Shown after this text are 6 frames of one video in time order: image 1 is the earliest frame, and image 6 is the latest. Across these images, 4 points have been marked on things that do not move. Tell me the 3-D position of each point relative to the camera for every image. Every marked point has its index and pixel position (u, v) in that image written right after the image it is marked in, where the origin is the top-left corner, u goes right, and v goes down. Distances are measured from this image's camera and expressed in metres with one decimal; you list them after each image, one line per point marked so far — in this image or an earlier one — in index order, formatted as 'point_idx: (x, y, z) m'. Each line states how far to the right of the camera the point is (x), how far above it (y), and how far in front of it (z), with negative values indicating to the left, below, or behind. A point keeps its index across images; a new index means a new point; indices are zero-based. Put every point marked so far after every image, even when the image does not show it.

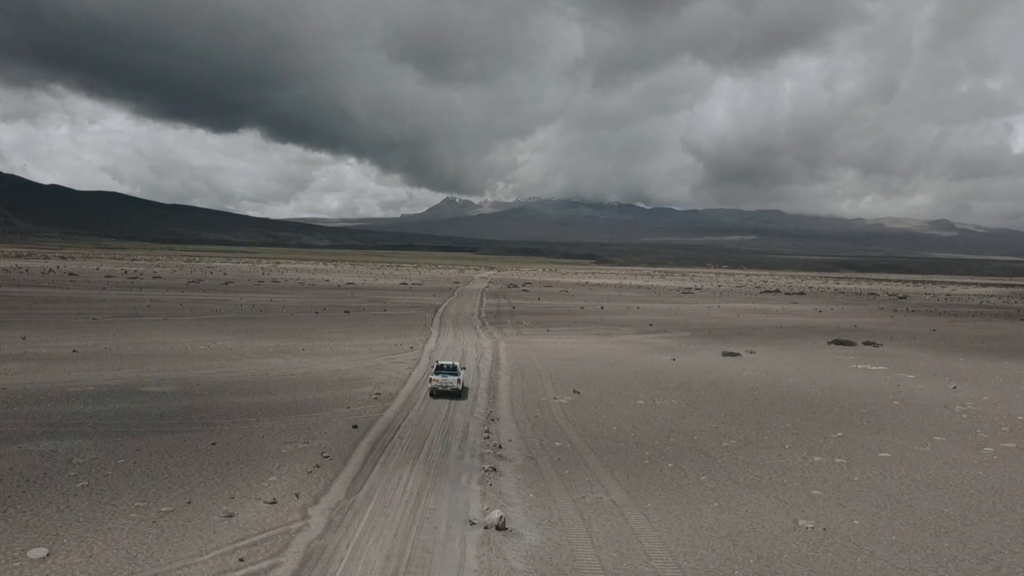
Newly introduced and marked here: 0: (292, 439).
0: (-5.6, -3.9, +19.4) m
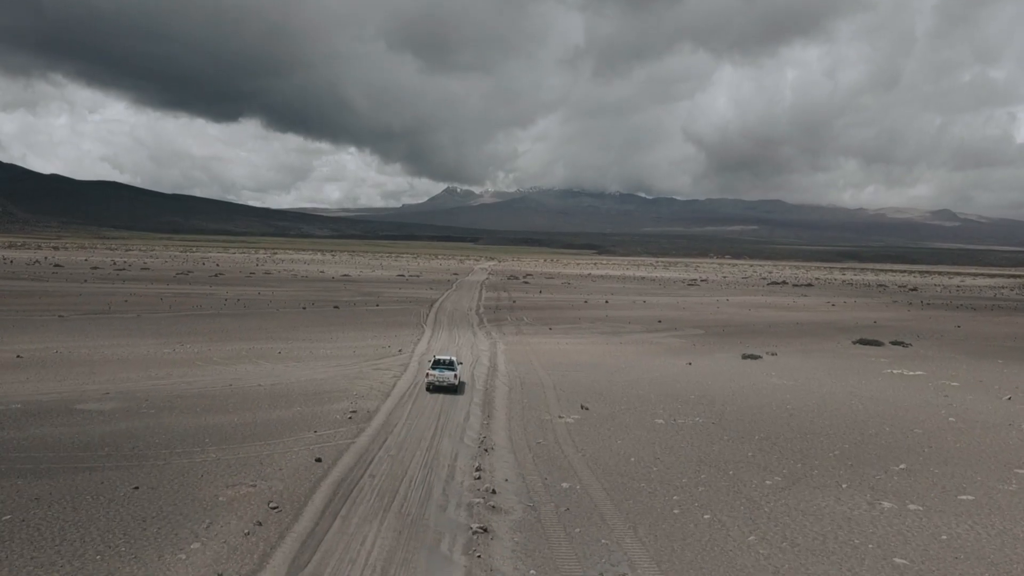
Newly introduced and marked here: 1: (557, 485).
0: (-5.7, -4.0, +15.7) m
1: (+0.9, -4.2, +16.2) m
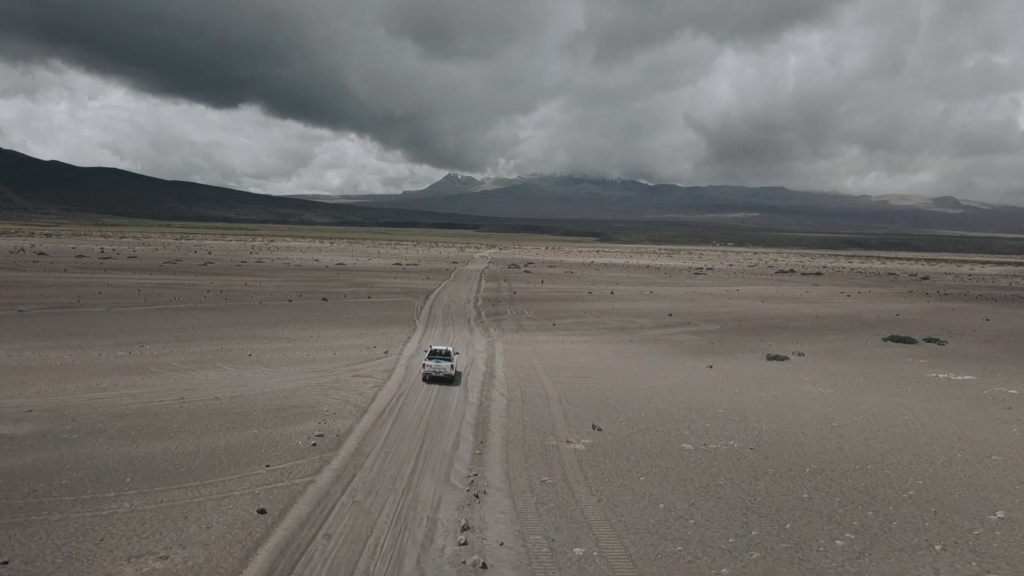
0: (-5.7, -4.1, +11.9) m
1: (+0.9, -4.3, +12.4) m
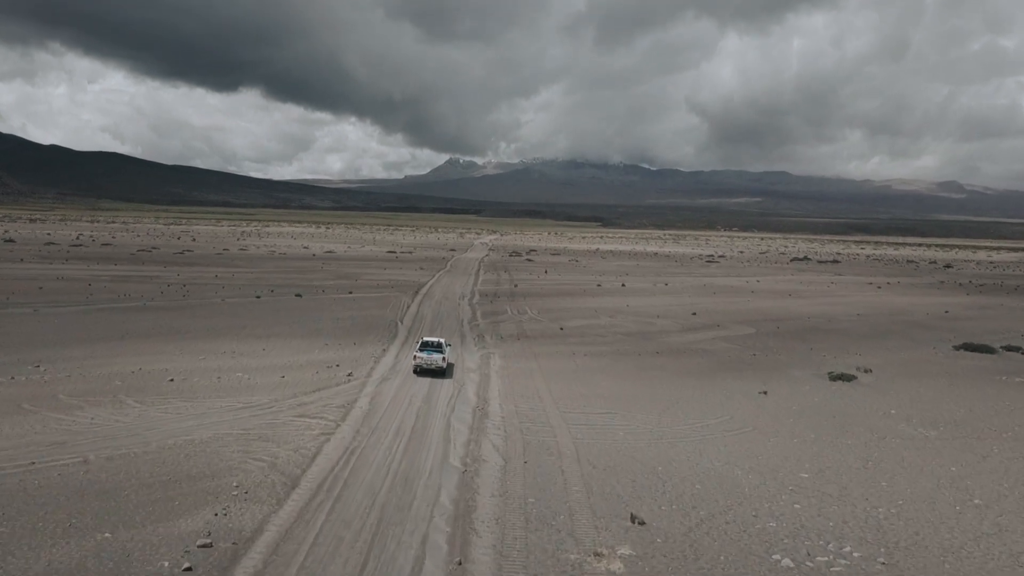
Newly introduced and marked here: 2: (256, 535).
0: (-5.8, -4.6, +5.1) m
1: (+0.8, -4.8, +5.5) m
2: (-4.3, -4.1, +12.6) m
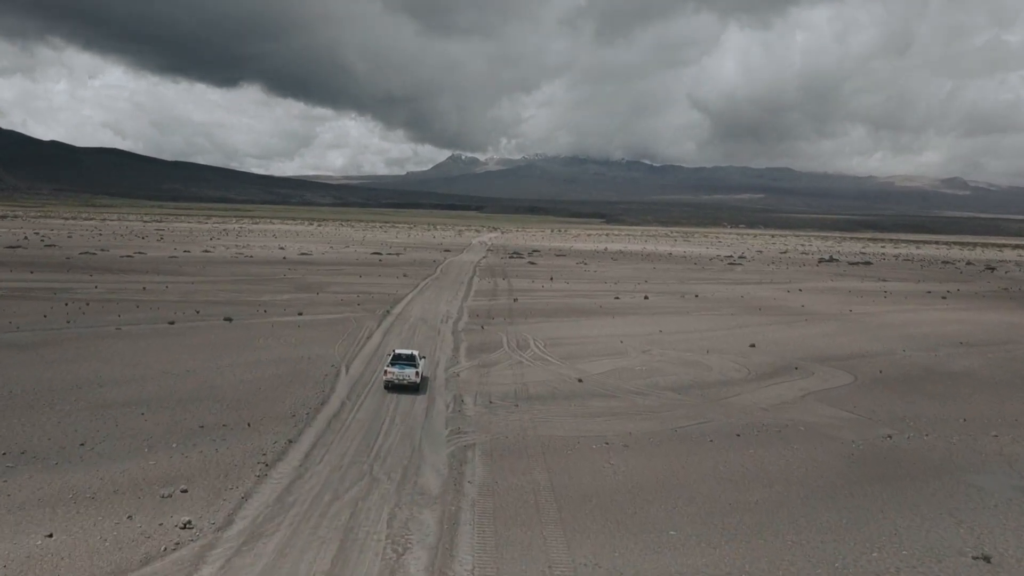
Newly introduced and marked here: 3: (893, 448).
0: (-6.1, -5.9, -6.9) m
1: (+0.6, -6.1, -6.5) m
2: (-4.5, -5.3, +0.6) m
3: (+9.9, -4.1, +19.7) m
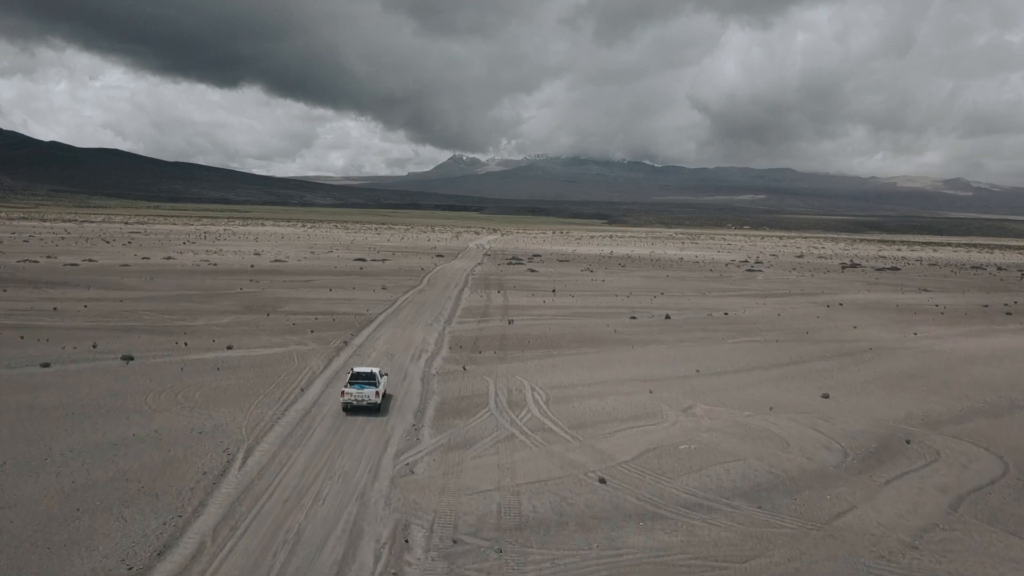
0: (-6.5, -6.9, -16.2) m
1: (+0.2, -7.1, -15.8) m
2: (-4.9, -6.4, -8.6) m
3: (+9.5, -5.1, +10.4) m
